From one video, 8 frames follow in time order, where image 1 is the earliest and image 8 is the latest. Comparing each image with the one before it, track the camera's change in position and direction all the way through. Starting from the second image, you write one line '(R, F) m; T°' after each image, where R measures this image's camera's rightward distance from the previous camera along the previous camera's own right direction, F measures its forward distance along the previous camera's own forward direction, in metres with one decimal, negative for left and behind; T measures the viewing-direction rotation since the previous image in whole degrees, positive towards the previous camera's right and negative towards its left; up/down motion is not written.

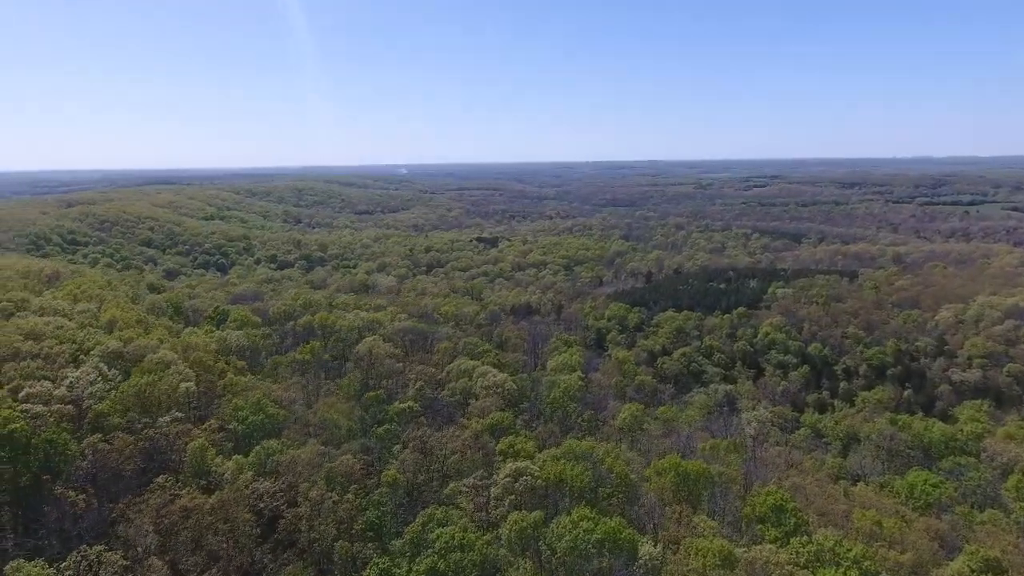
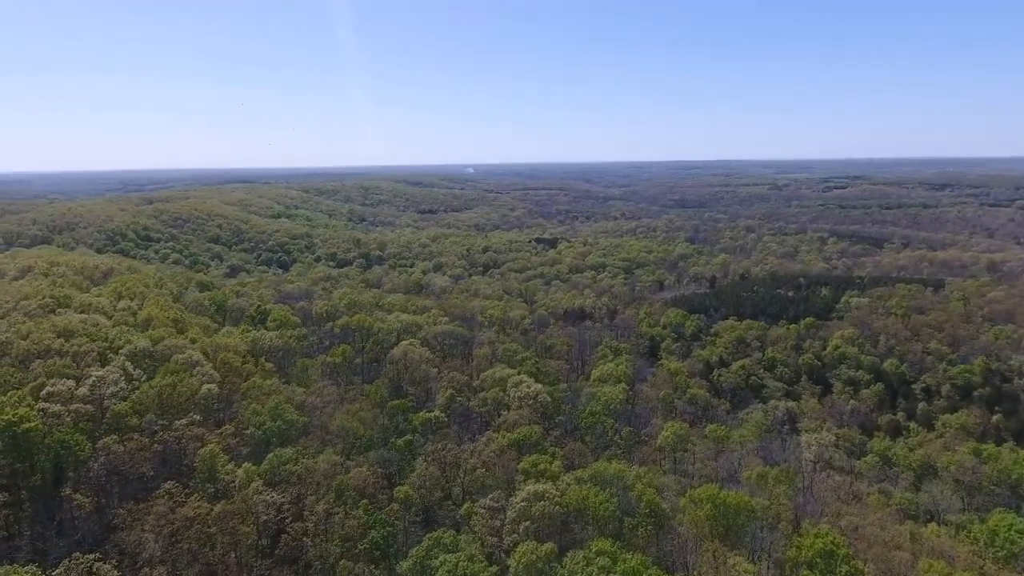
(+2.0, +2.3) m; -6°
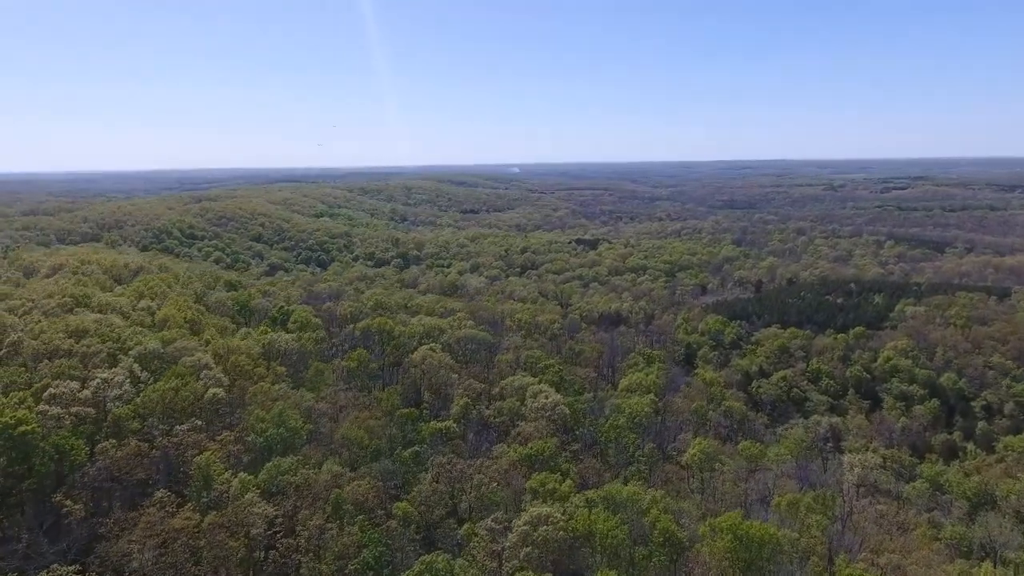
(+1.7, +1.9) m; -4°
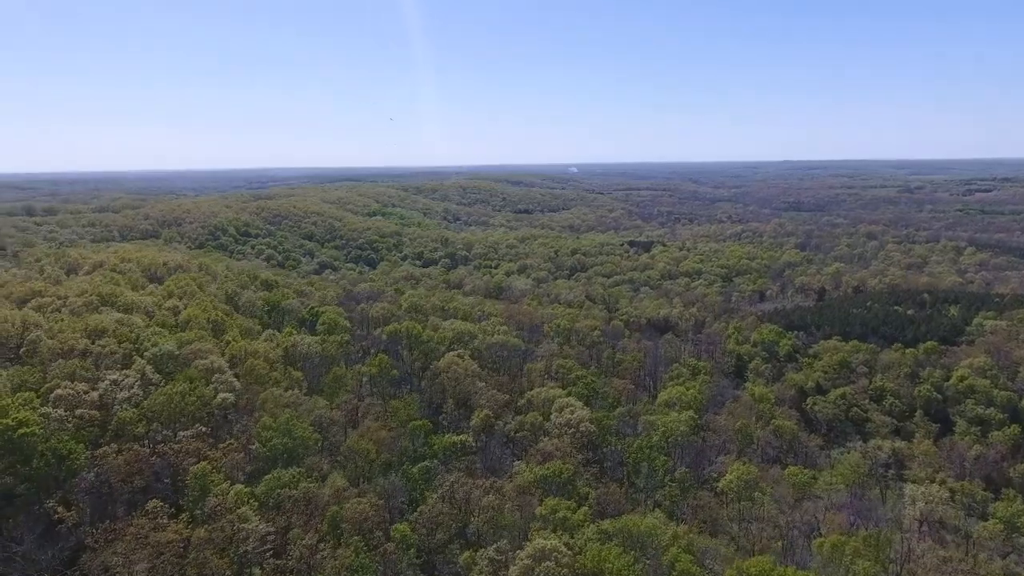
(+2.0, +2.4) m; -5°
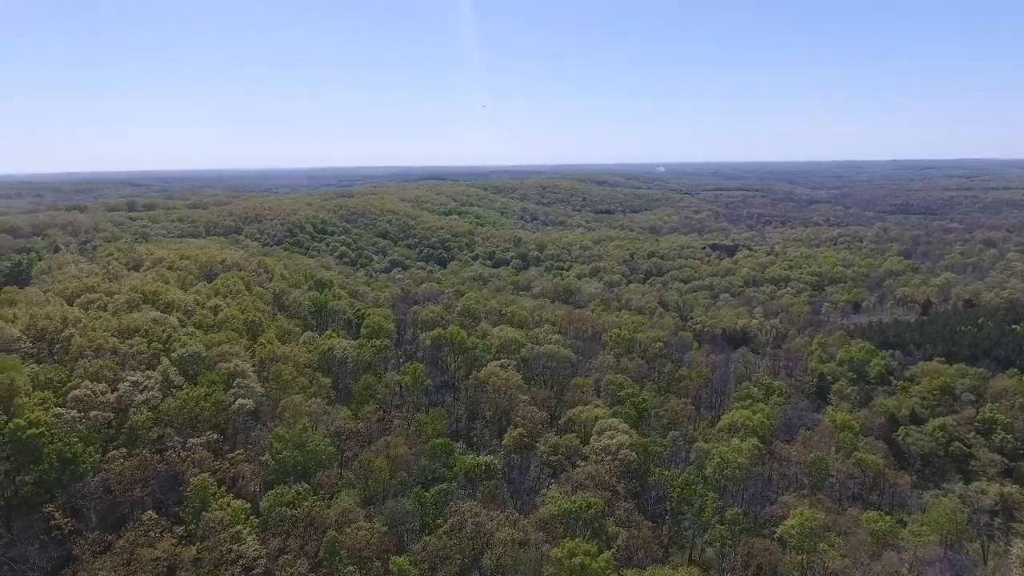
(+2.6, +3.2) m; -8°
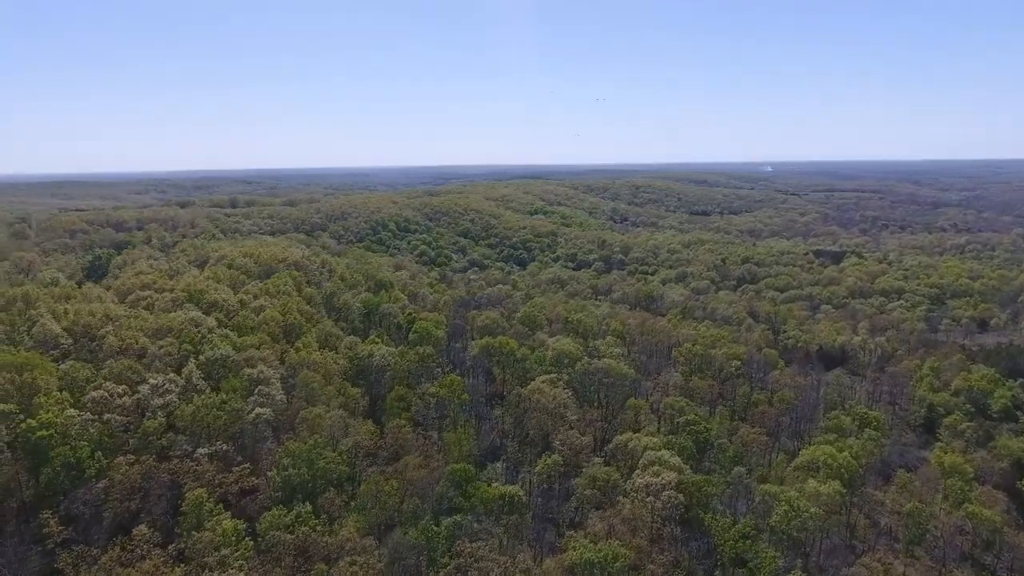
(+2.9, +3.6) m; -8°
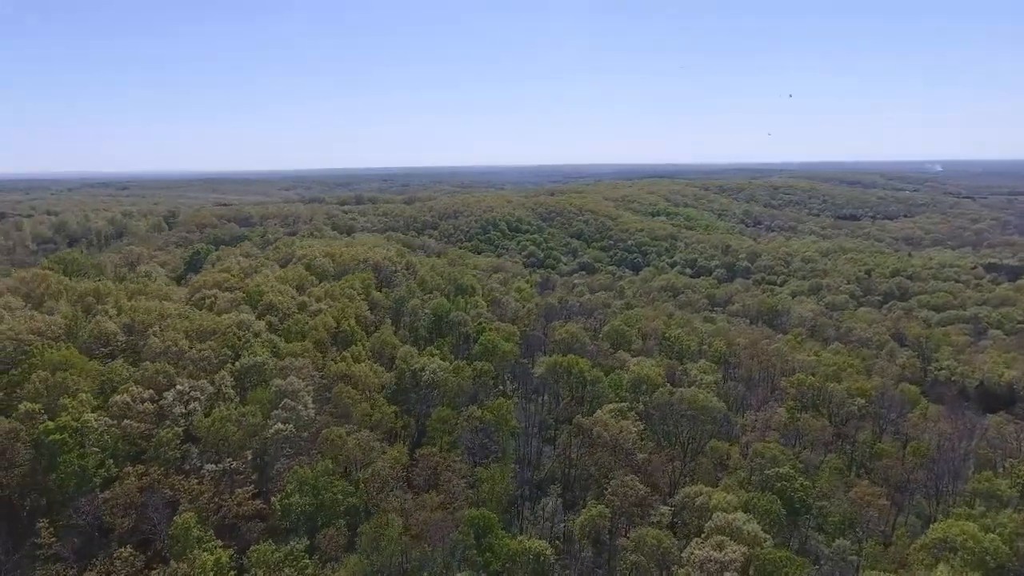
(+3.6, +4.8) m; -12°
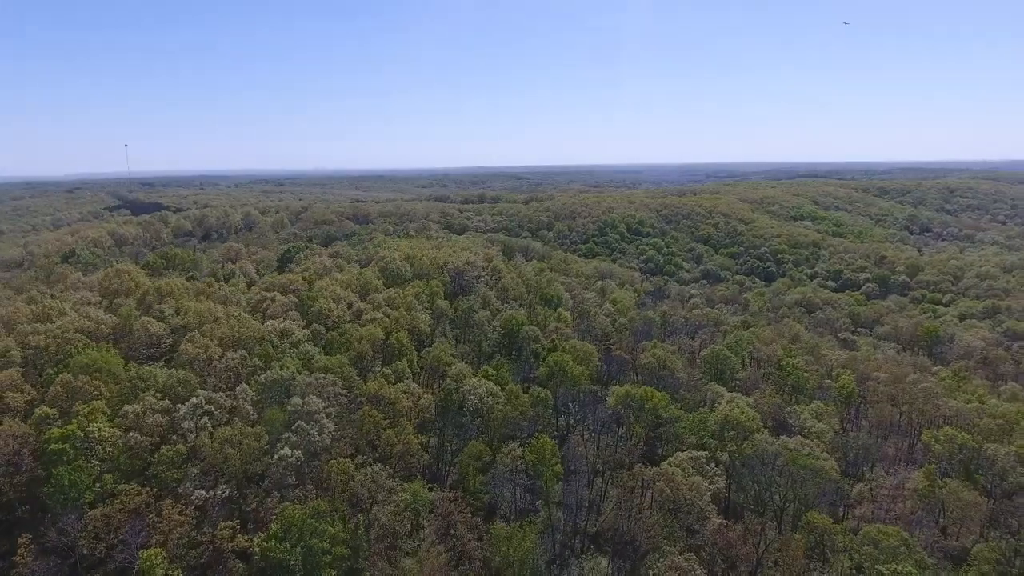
(+3.8, +5.3) m; -12°
